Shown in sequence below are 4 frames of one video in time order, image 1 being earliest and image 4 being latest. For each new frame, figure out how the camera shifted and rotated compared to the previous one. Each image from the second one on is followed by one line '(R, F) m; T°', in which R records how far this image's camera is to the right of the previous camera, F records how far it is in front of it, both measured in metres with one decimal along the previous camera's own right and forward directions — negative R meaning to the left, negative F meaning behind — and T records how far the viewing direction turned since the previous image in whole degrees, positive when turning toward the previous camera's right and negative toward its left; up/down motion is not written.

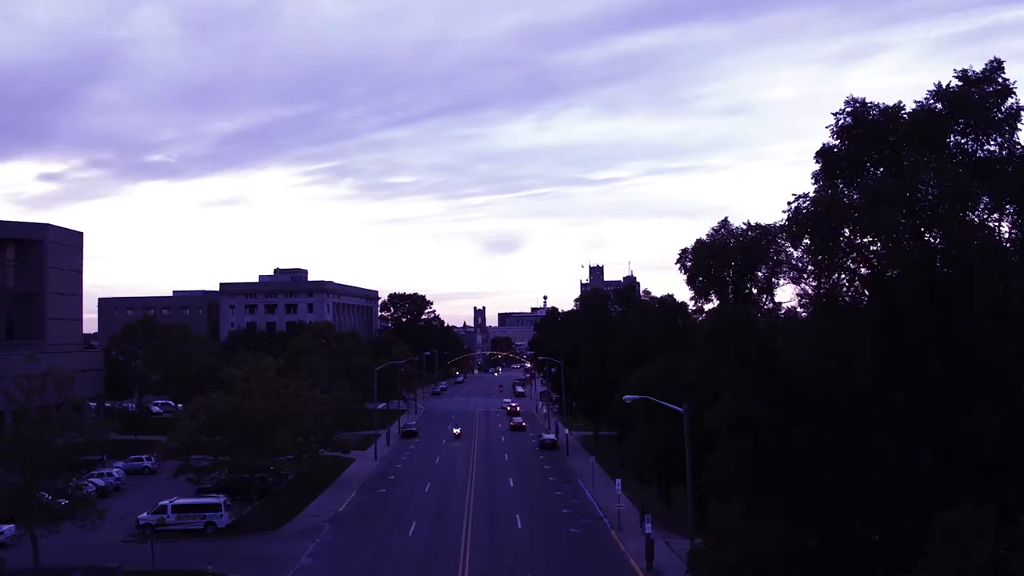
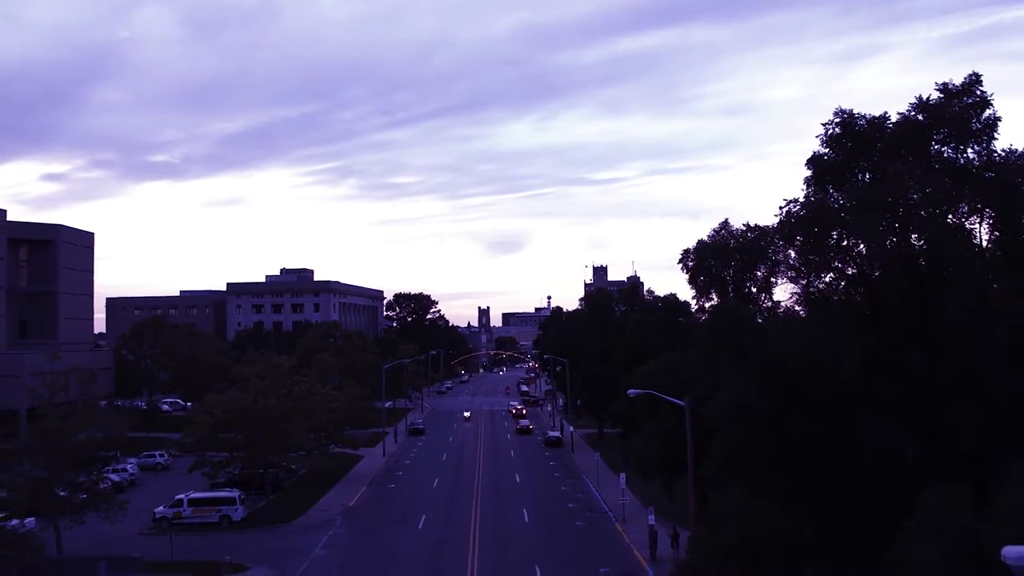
(-0.2, -1.5) m; 0°
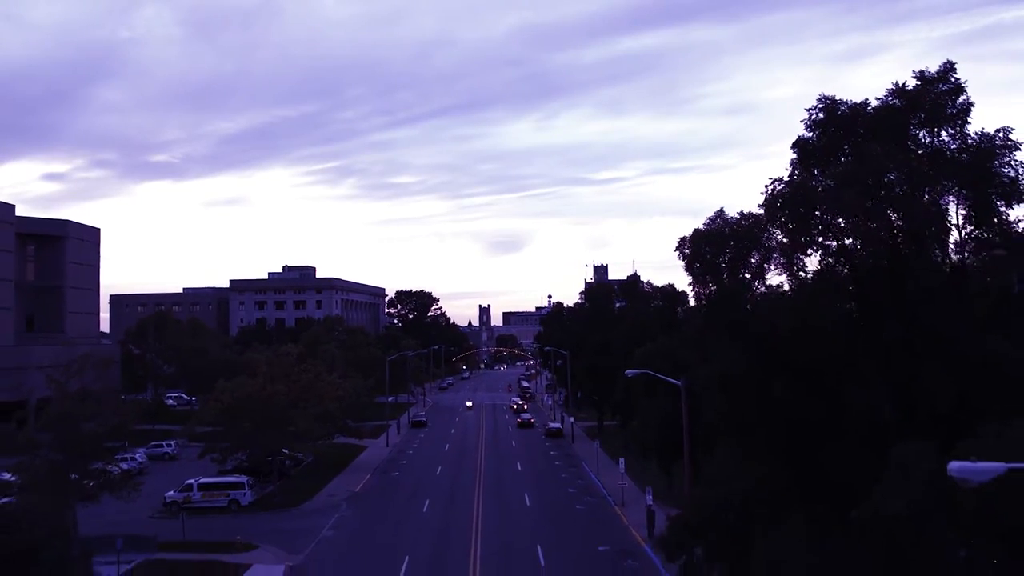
(-0.1, -1.4) m; 0°
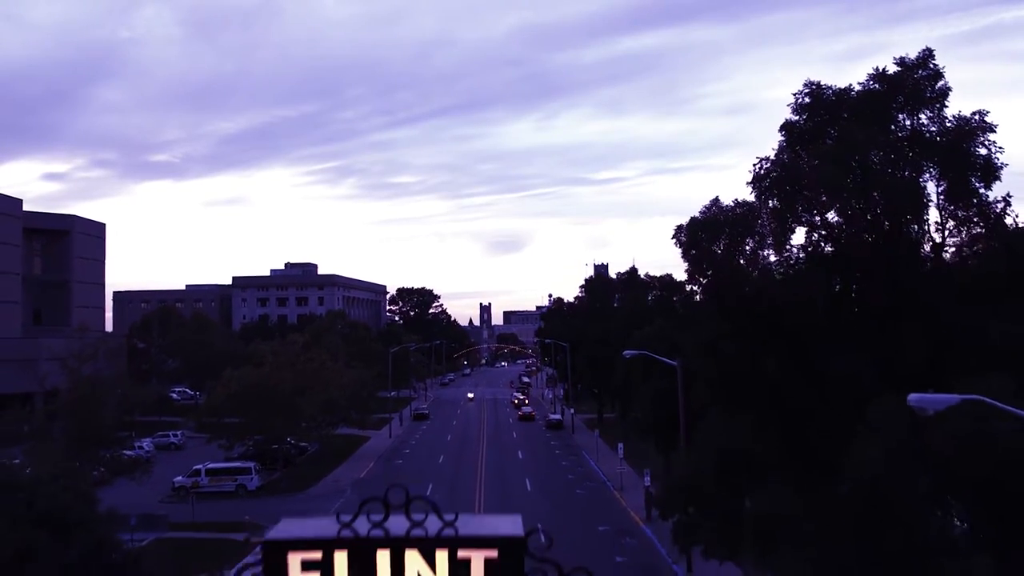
(-0.1, -1.3) m; 0°
